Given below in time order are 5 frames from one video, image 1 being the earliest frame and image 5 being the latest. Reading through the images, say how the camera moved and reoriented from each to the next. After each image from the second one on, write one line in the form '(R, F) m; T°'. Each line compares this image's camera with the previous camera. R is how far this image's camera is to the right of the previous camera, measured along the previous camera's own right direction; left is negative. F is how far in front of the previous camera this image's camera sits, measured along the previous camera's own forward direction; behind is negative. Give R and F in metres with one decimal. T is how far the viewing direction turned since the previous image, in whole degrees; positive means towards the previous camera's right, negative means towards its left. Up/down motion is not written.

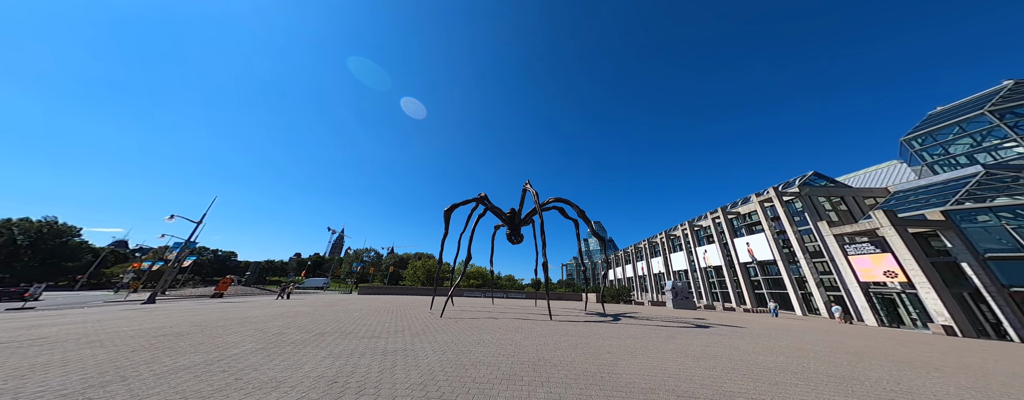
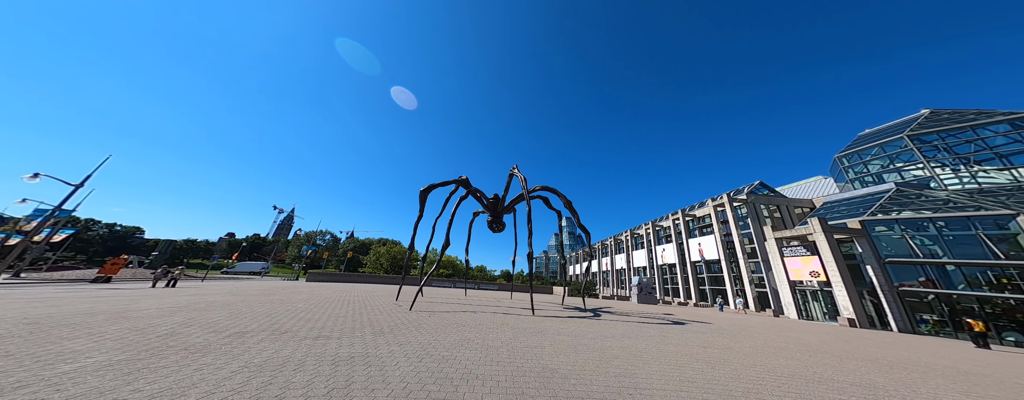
(-0.5, +0.9) m; +8°
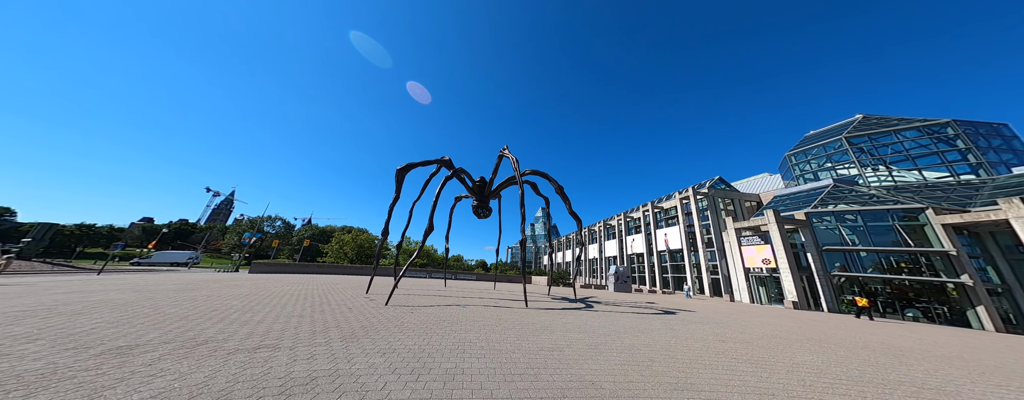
(-0.6, +0.9) m; +7°
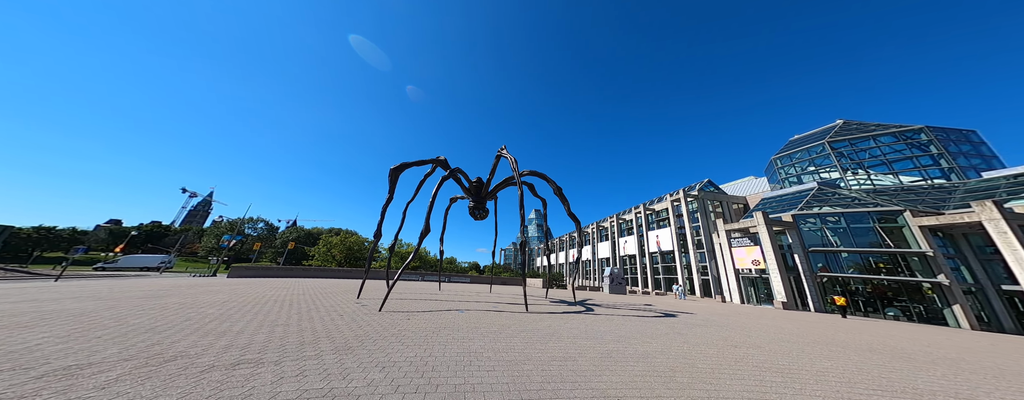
(-0.2, +0.3) m; +2°
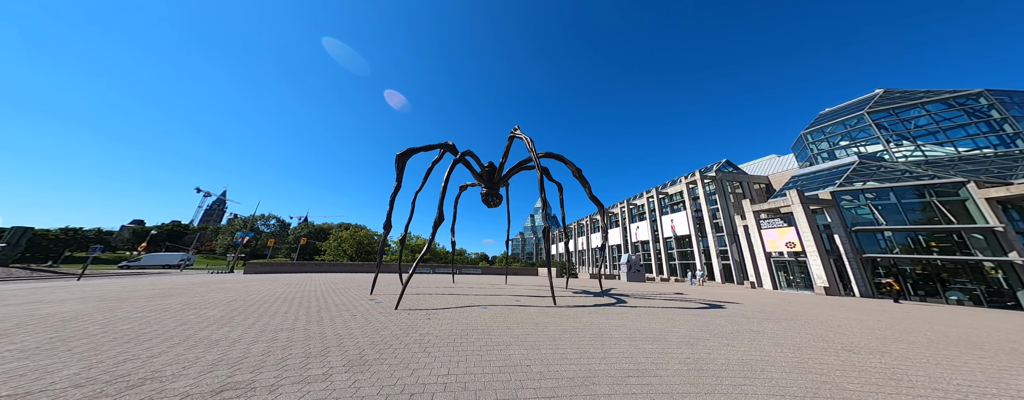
(-0.5, +0.9) m; -2°
